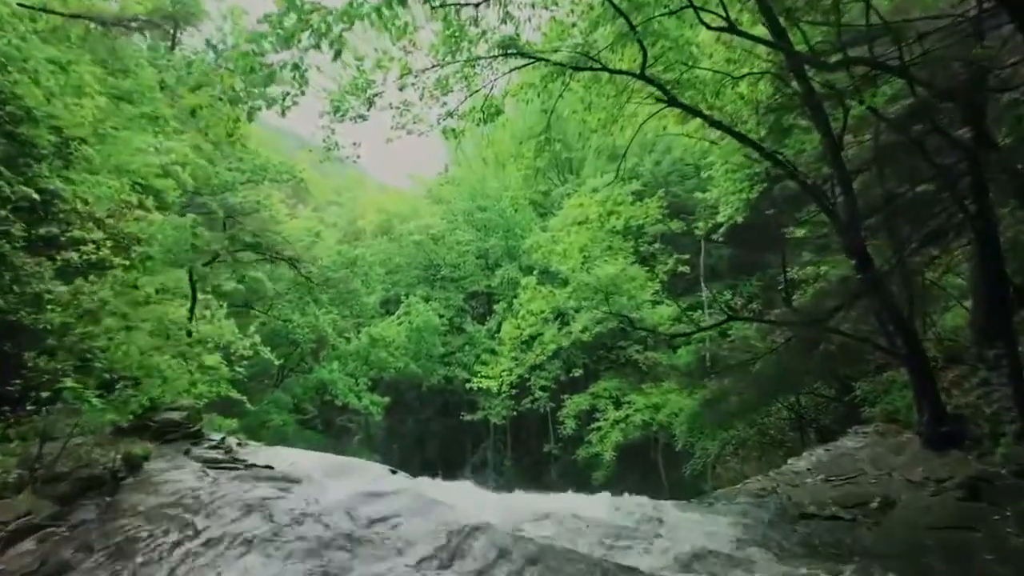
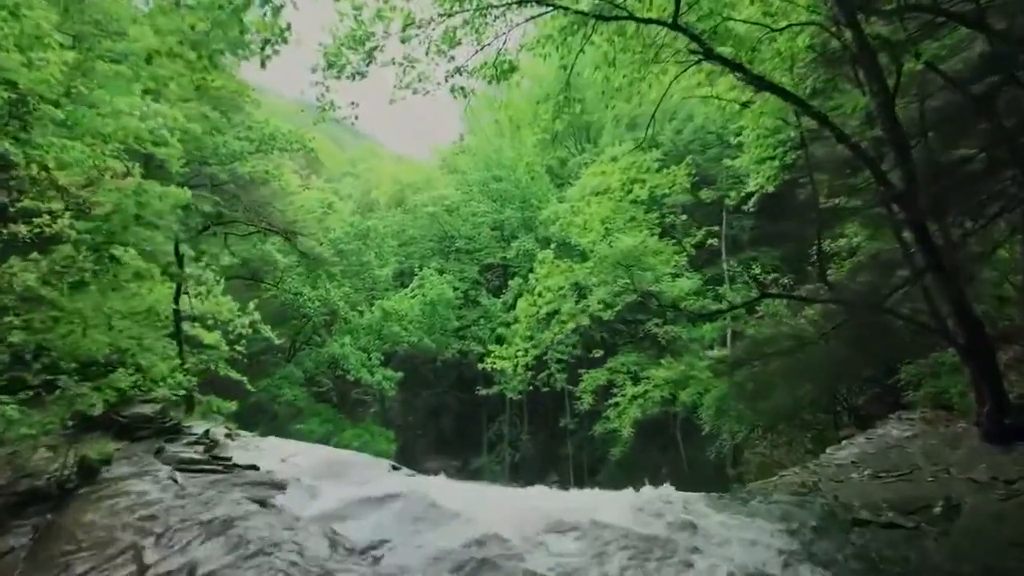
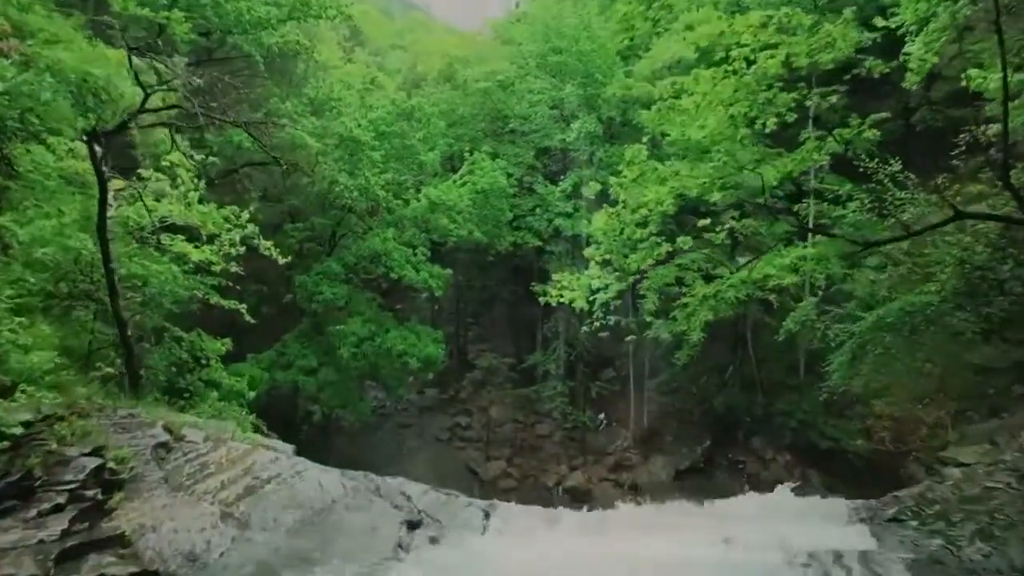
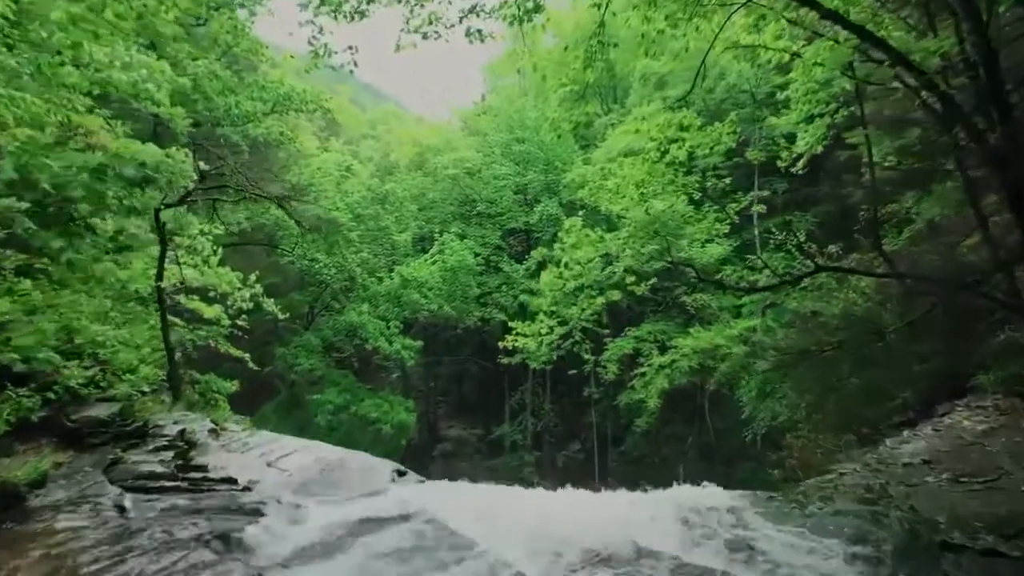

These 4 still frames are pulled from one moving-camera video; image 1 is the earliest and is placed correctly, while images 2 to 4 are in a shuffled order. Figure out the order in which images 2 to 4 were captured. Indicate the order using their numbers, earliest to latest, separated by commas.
2, 4, 3
